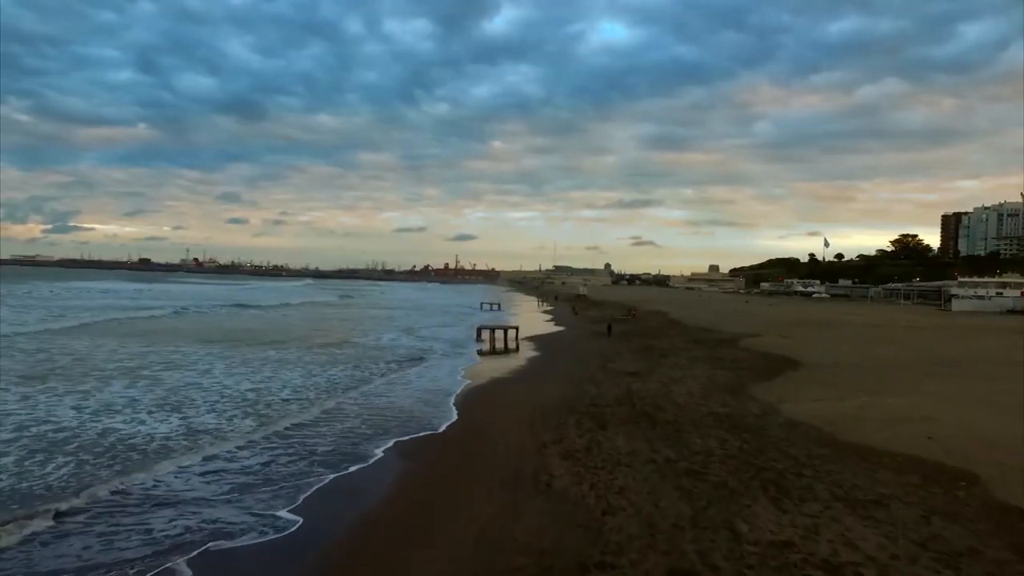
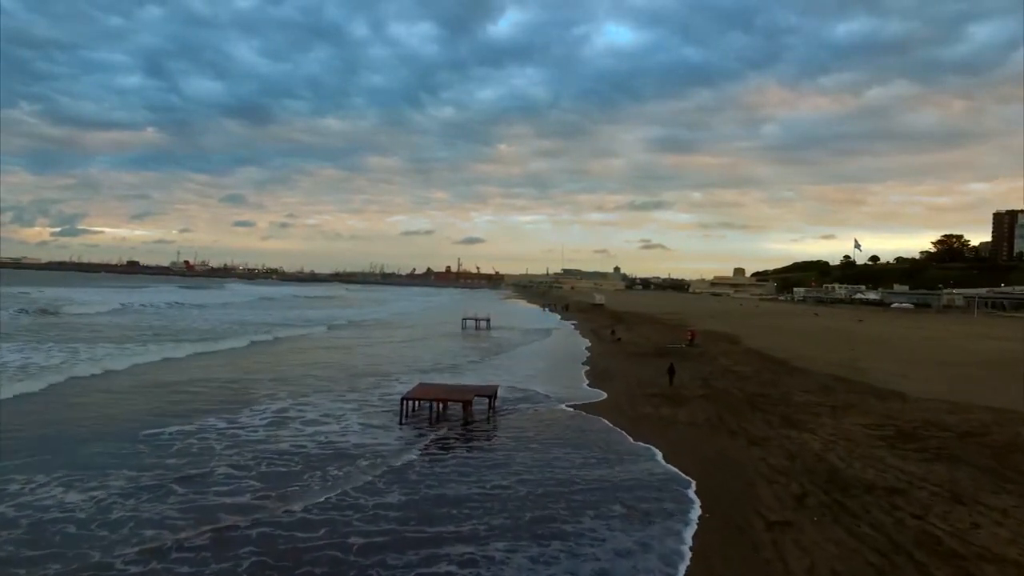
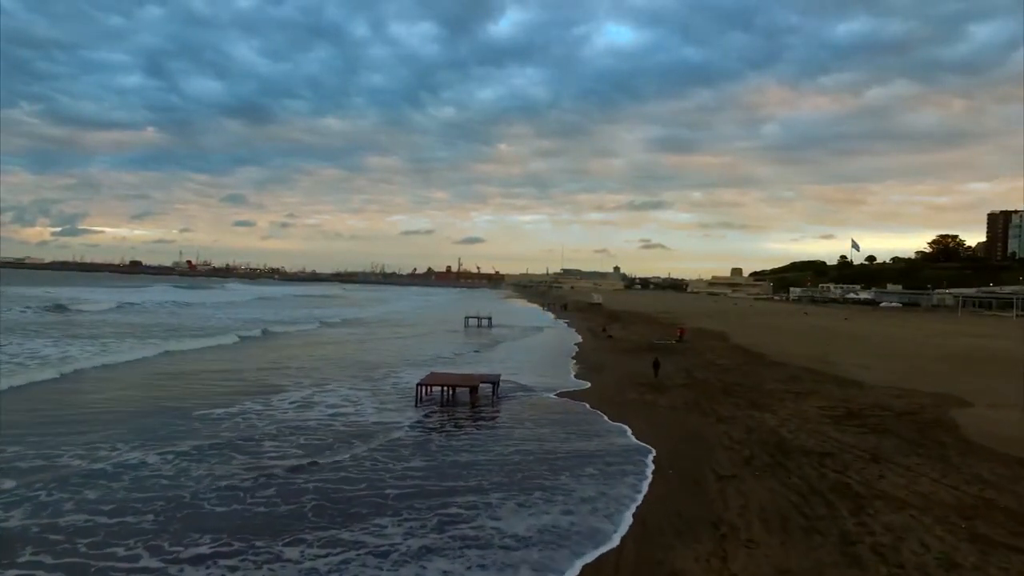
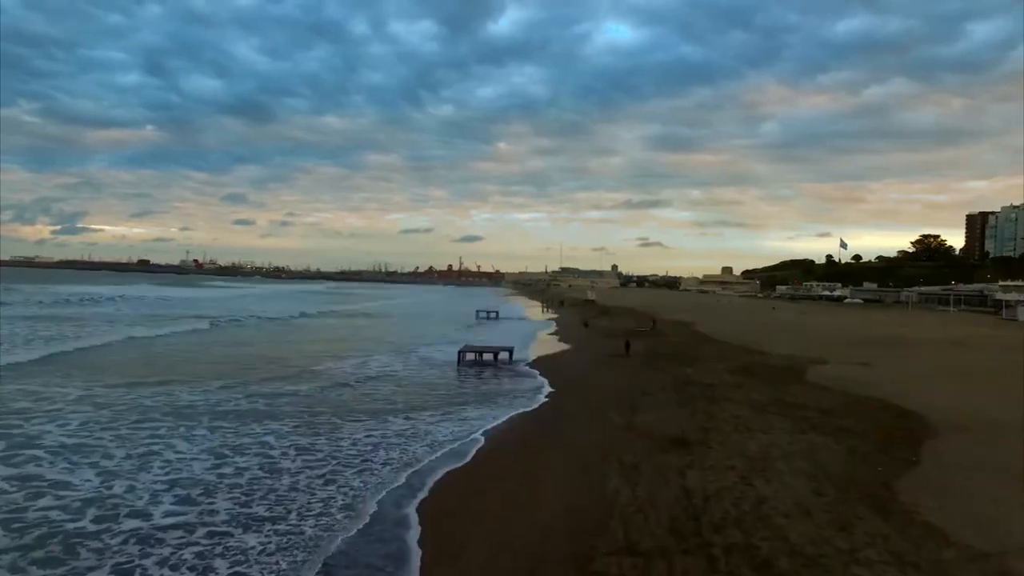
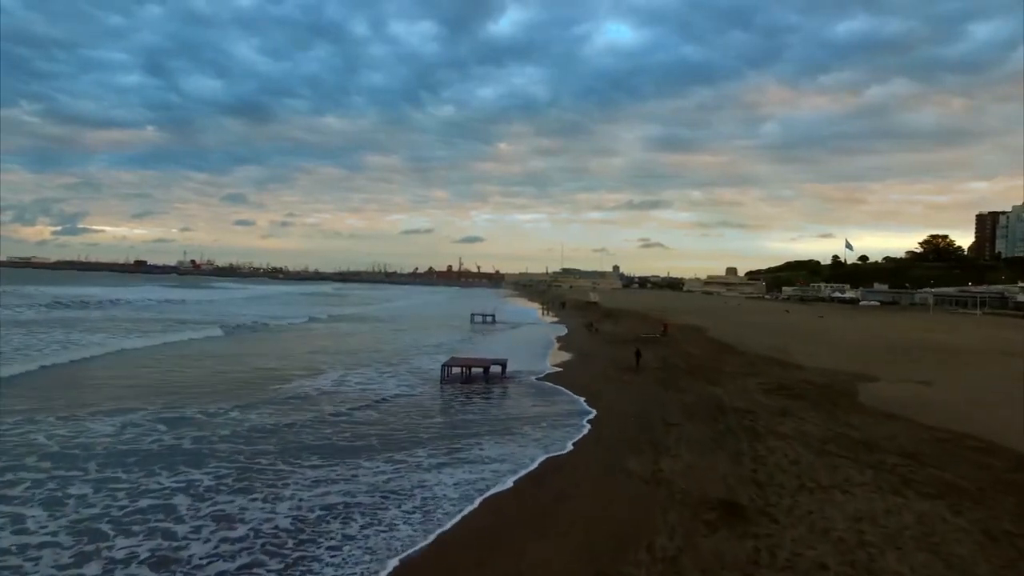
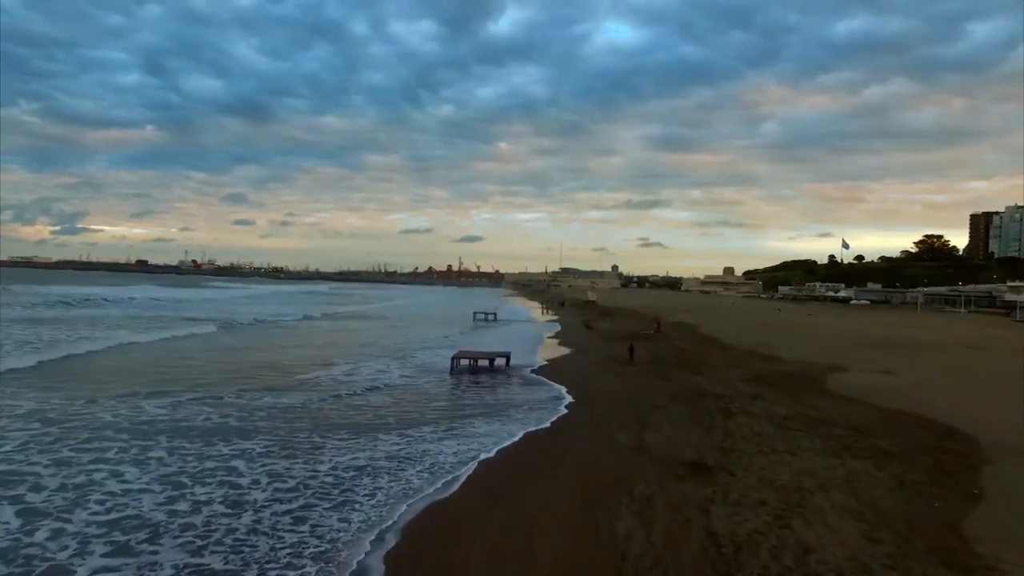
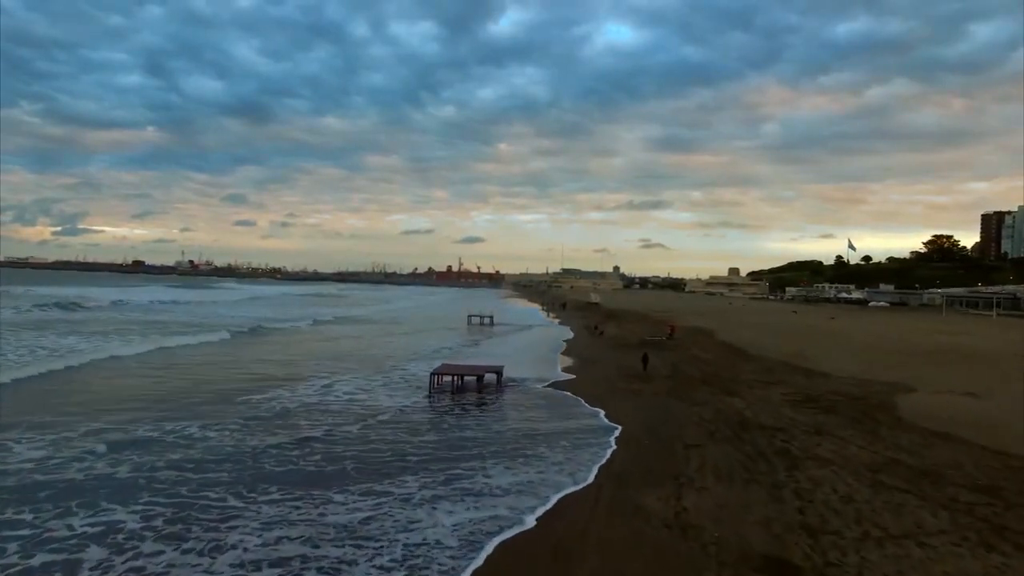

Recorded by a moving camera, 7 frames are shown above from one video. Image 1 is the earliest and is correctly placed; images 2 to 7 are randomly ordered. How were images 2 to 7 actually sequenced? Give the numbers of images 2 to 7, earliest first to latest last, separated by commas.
4, 6, 5, 7, 3, 2
